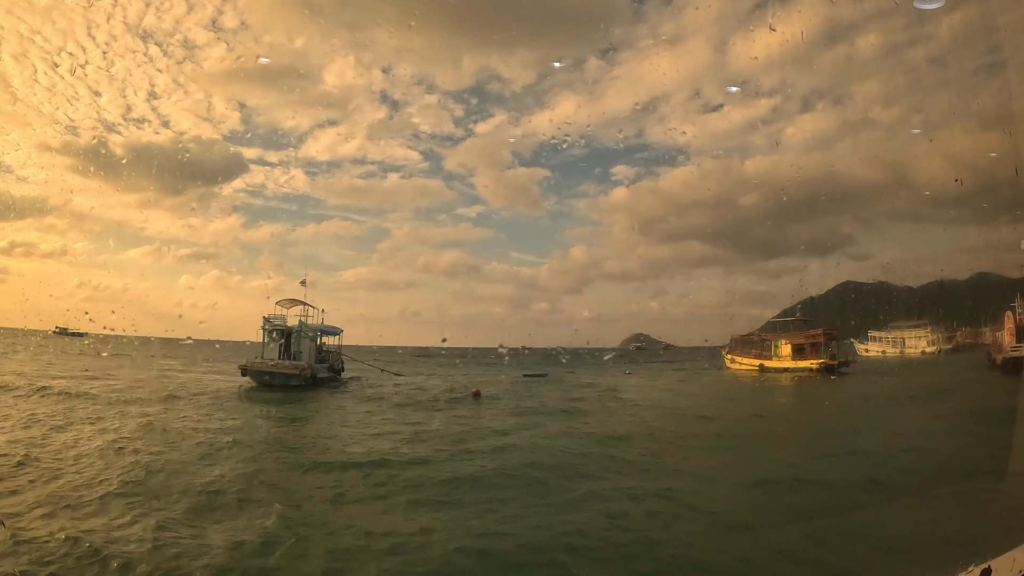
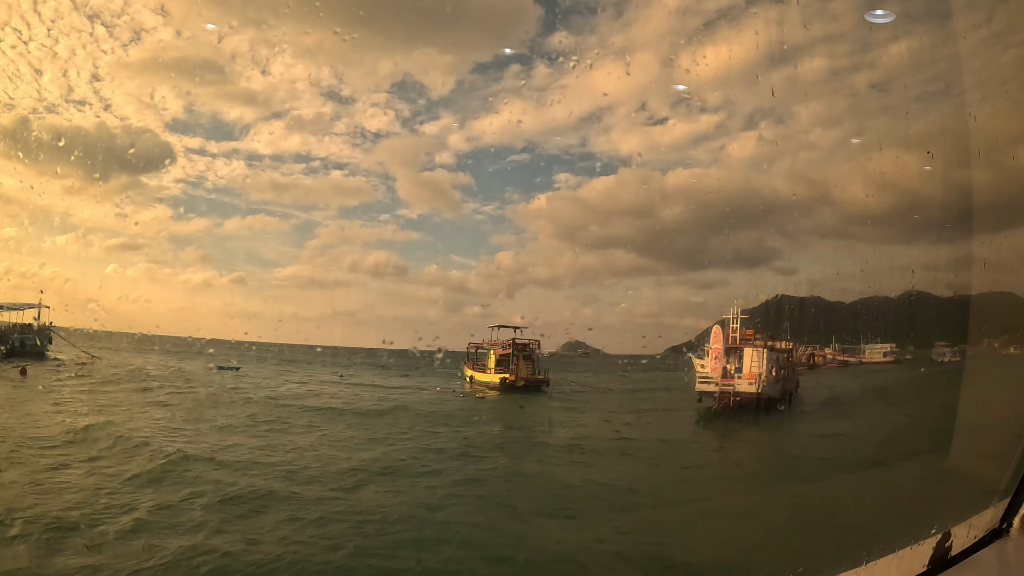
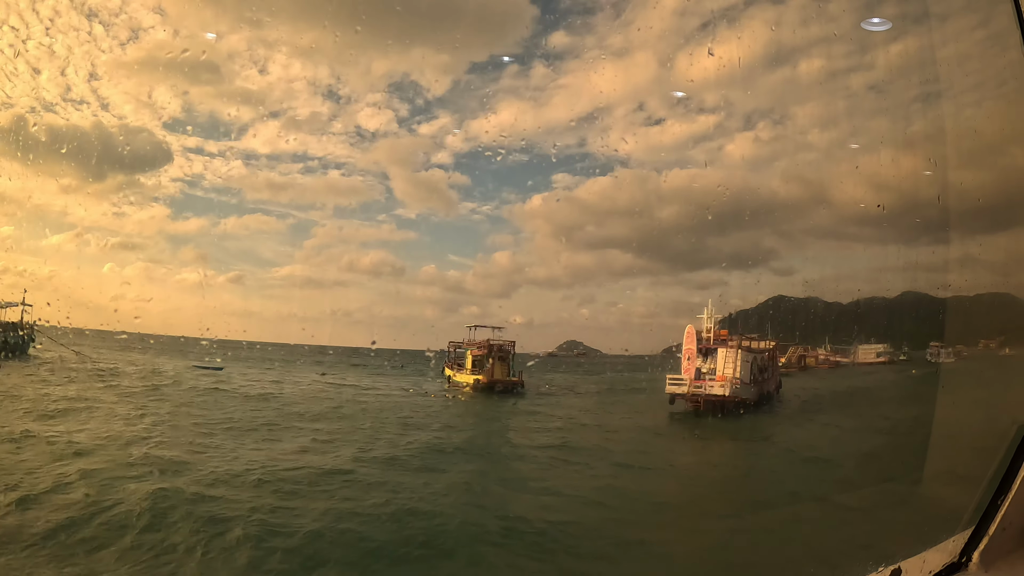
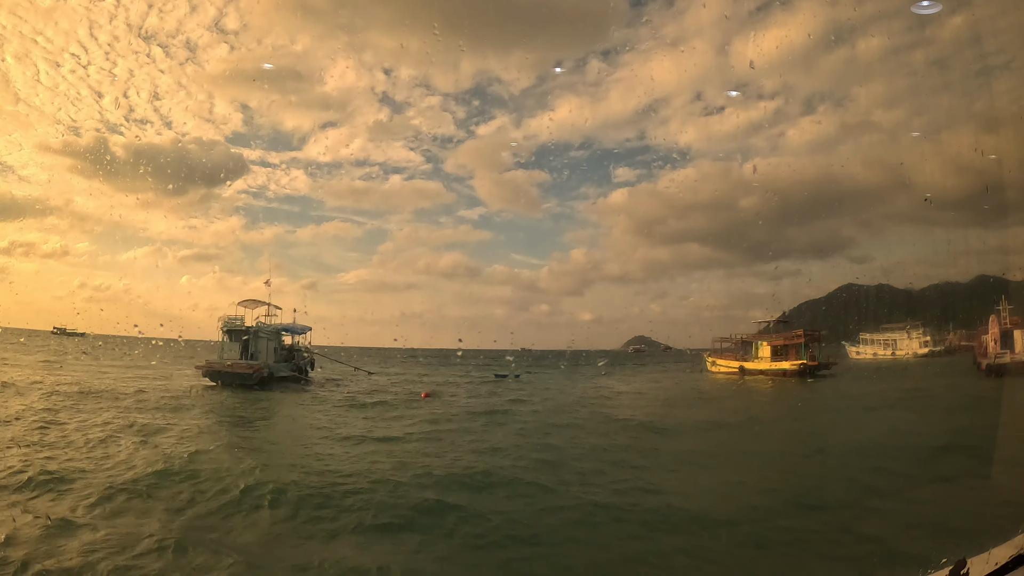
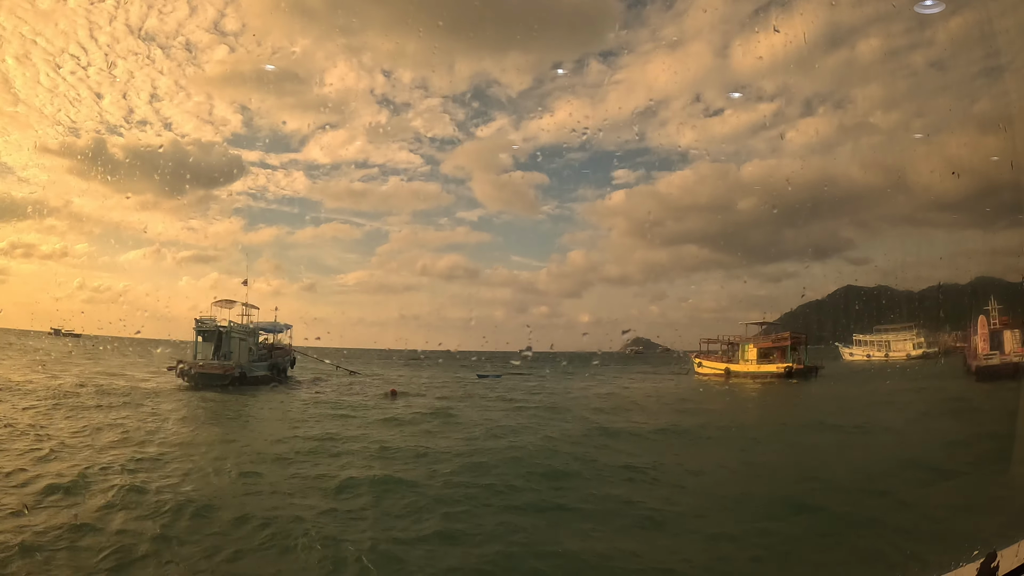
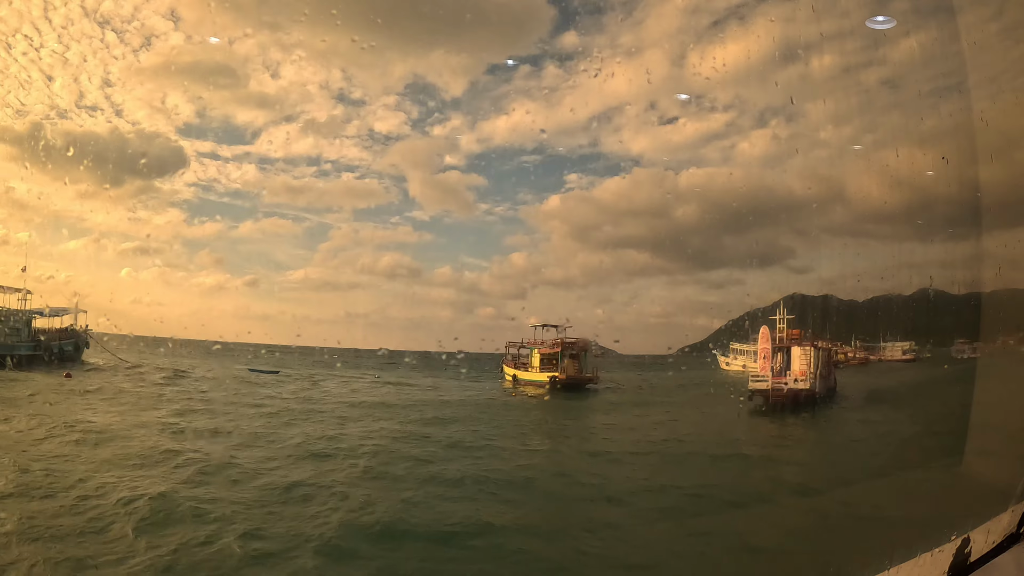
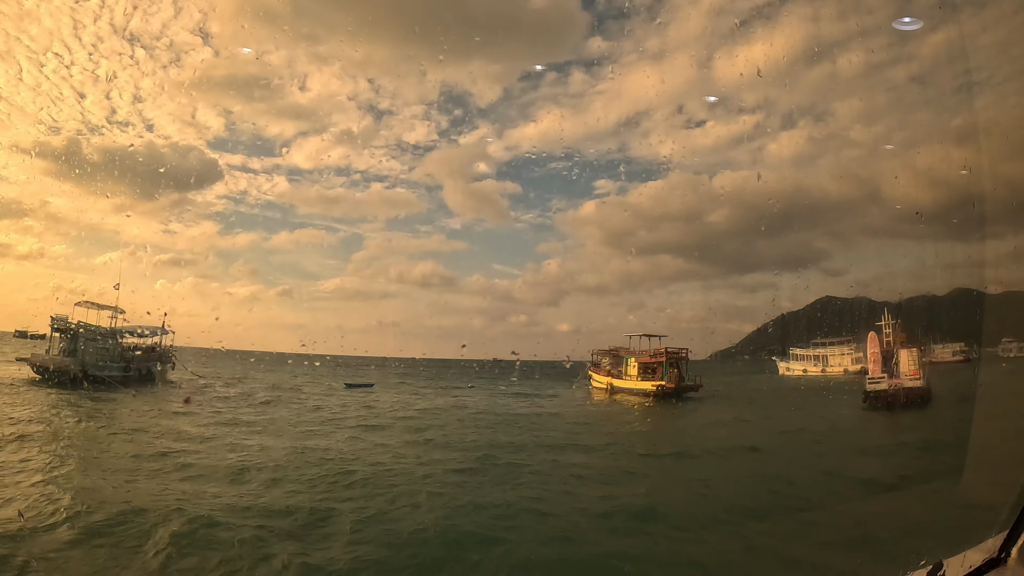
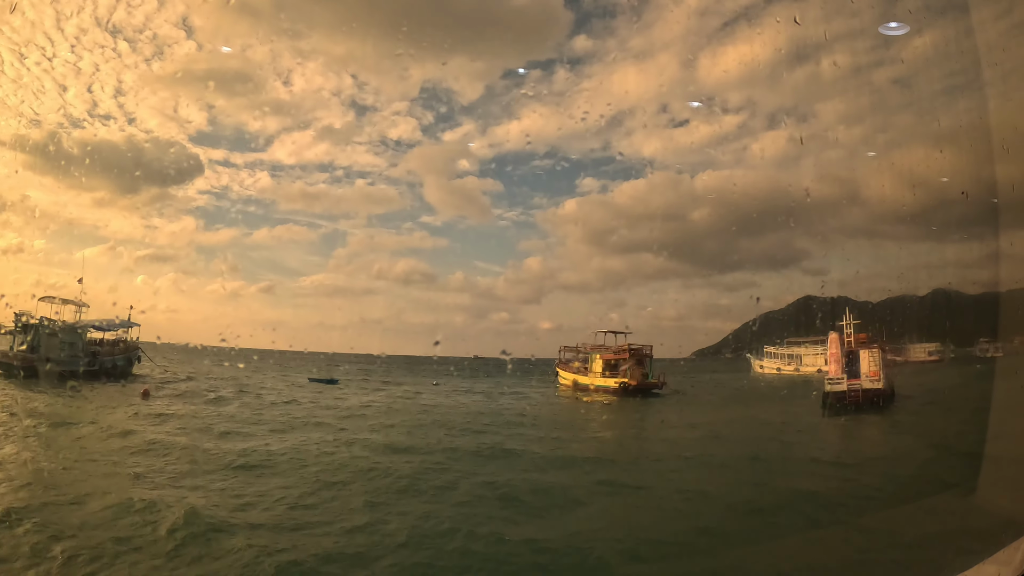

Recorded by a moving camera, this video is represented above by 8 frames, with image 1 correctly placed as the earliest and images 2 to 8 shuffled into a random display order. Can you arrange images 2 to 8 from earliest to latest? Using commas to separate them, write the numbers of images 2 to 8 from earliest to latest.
4, 5, 7, 8, 6, 2, 3
